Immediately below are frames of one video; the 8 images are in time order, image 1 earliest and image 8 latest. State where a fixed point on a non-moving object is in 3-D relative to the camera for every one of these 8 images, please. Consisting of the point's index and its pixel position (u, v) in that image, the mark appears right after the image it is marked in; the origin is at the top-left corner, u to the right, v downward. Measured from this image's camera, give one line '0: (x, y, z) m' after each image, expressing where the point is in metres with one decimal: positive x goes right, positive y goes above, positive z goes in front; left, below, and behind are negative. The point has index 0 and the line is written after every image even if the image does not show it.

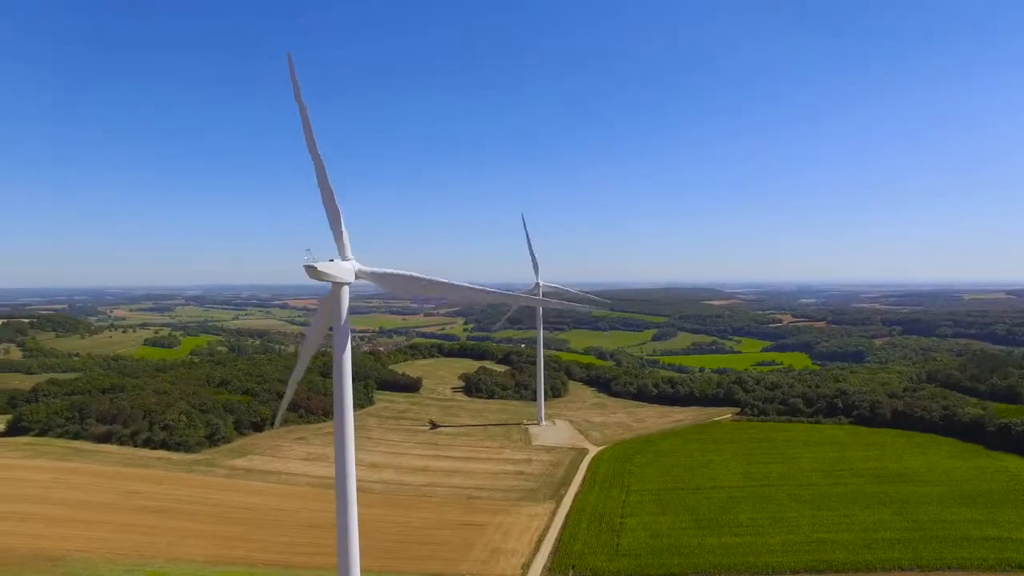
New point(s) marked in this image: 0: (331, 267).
0: (-3.3, +0.4, +10.9) m
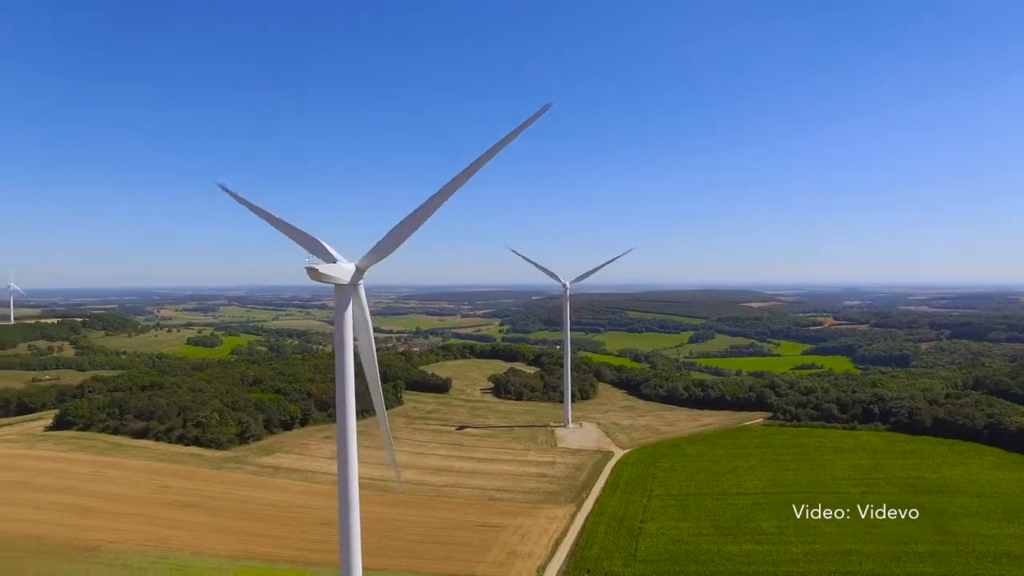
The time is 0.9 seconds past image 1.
0: (-3.3, +0.4, +11.1) m
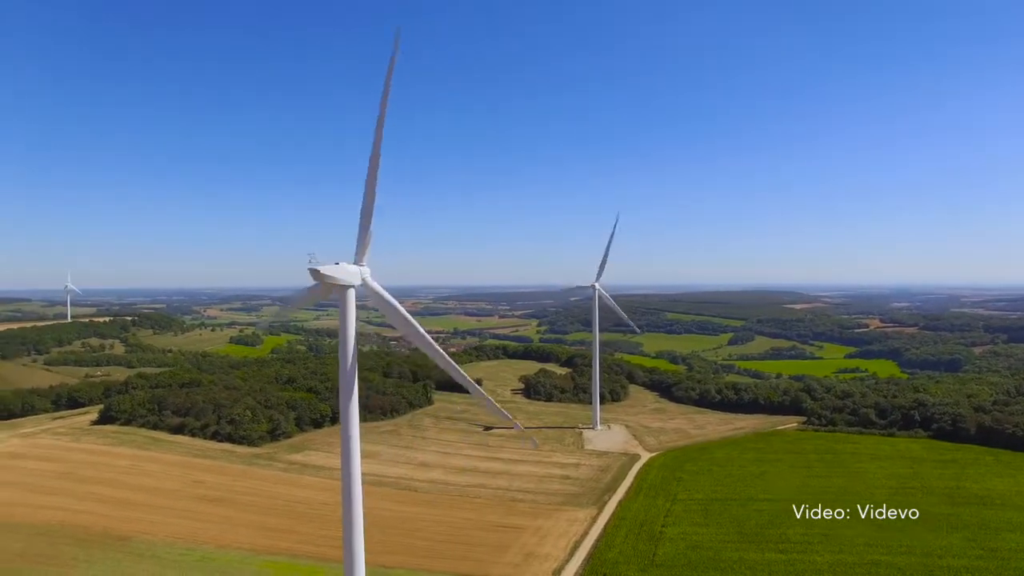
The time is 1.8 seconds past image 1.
0: (-3.3, +0.4, +11.2) m
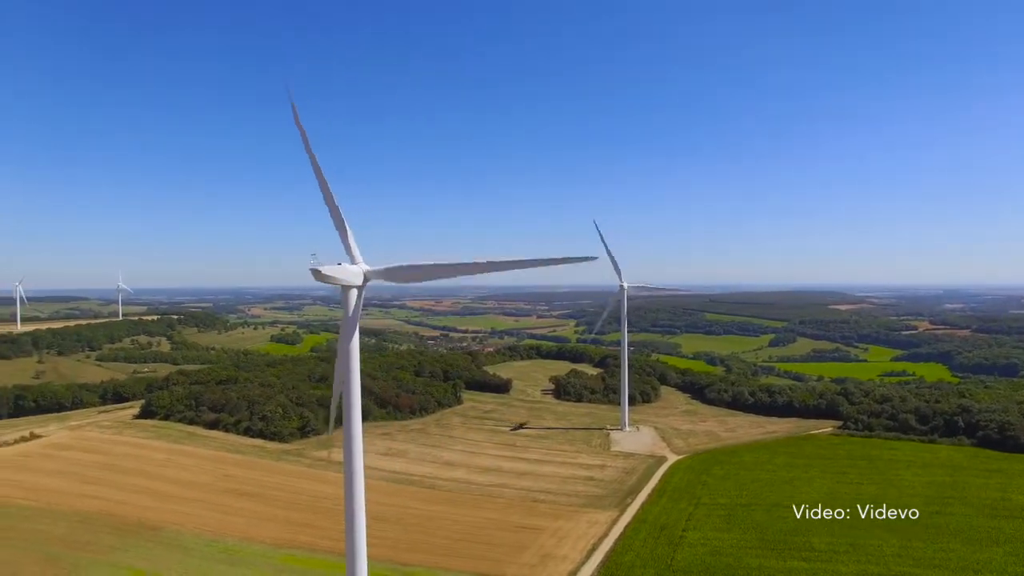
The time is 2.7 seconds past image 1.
0: (-3.3, +0.4, +11.4) m
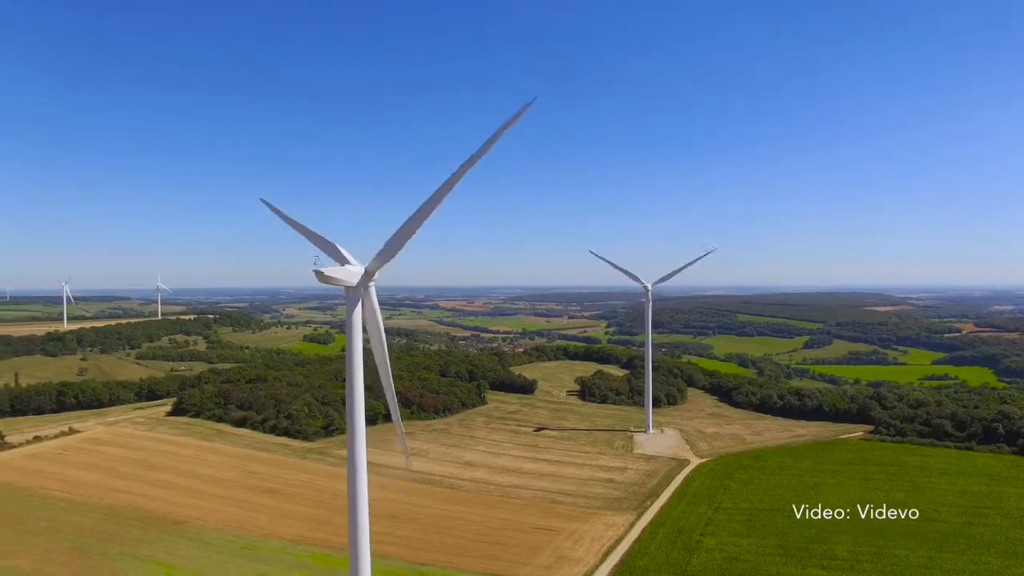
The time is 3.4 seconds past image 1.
0: (-3.4, +0.3, +11.6) m
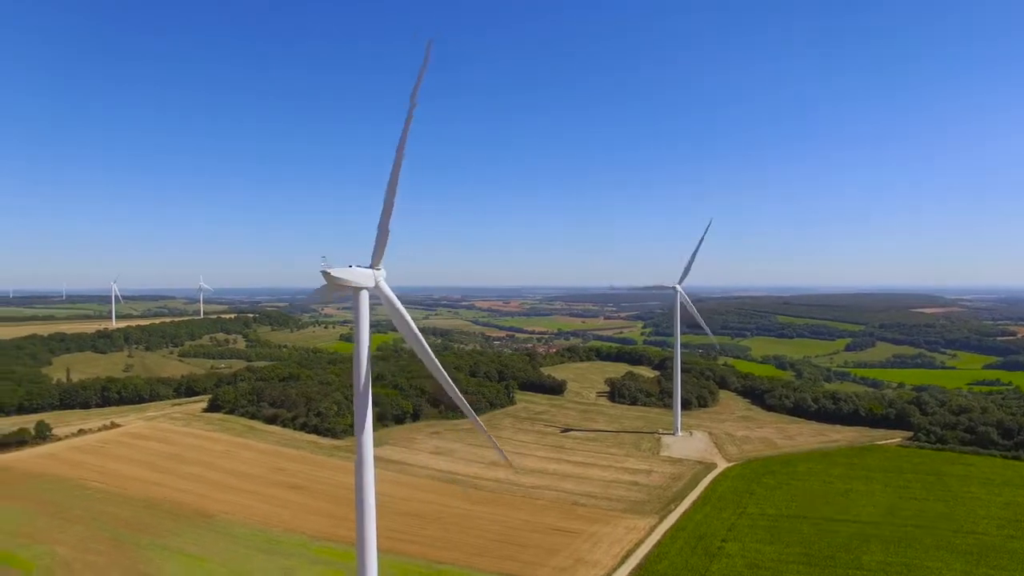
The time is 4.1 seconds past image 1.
0: (-3.3, +0.3, +11.7) m
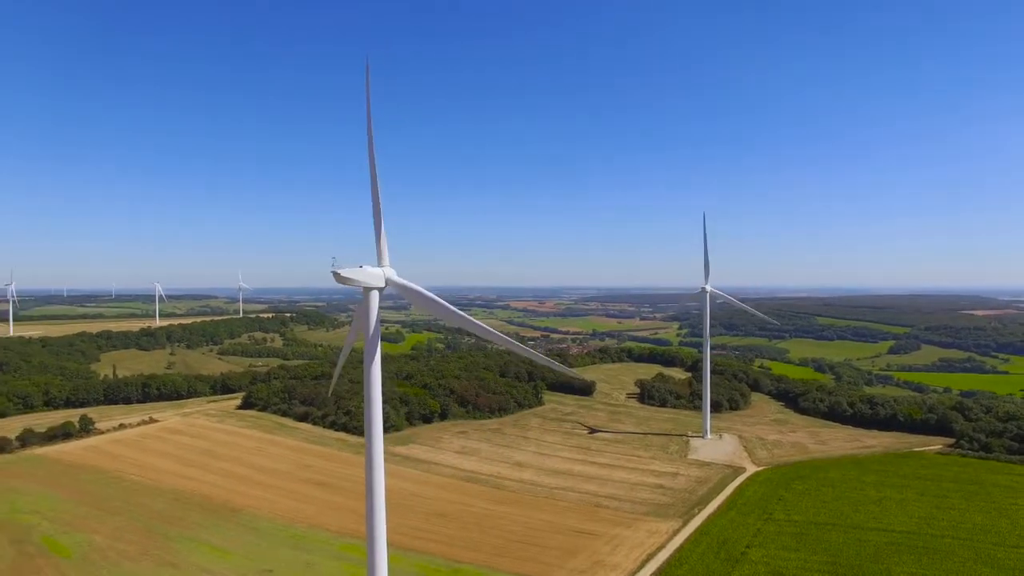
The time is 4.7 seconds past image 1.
0: (-3.1, +0.3, +11.9) m
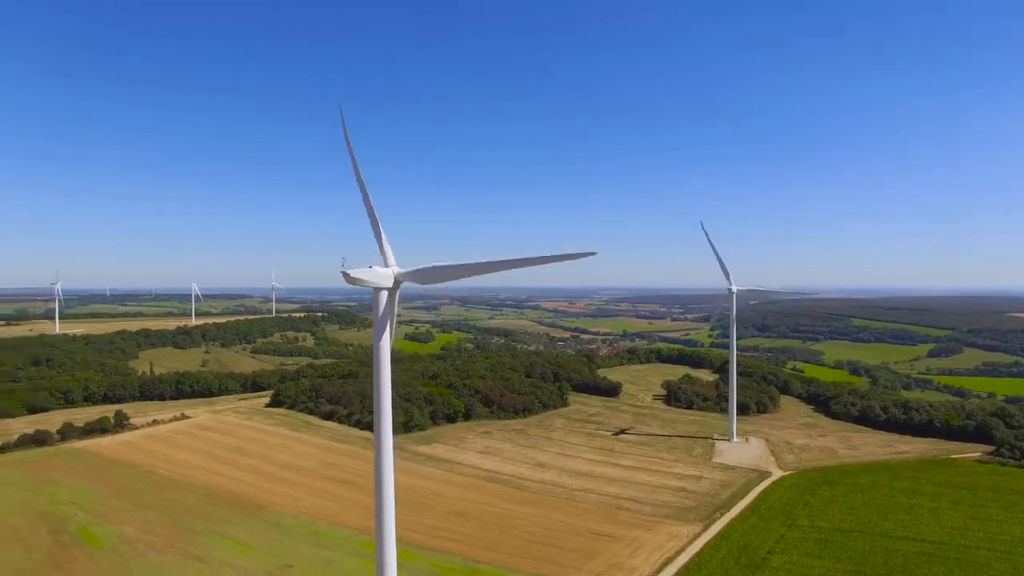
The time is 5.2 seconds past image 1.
0: (-3.0, +0.3, +12.1) m
